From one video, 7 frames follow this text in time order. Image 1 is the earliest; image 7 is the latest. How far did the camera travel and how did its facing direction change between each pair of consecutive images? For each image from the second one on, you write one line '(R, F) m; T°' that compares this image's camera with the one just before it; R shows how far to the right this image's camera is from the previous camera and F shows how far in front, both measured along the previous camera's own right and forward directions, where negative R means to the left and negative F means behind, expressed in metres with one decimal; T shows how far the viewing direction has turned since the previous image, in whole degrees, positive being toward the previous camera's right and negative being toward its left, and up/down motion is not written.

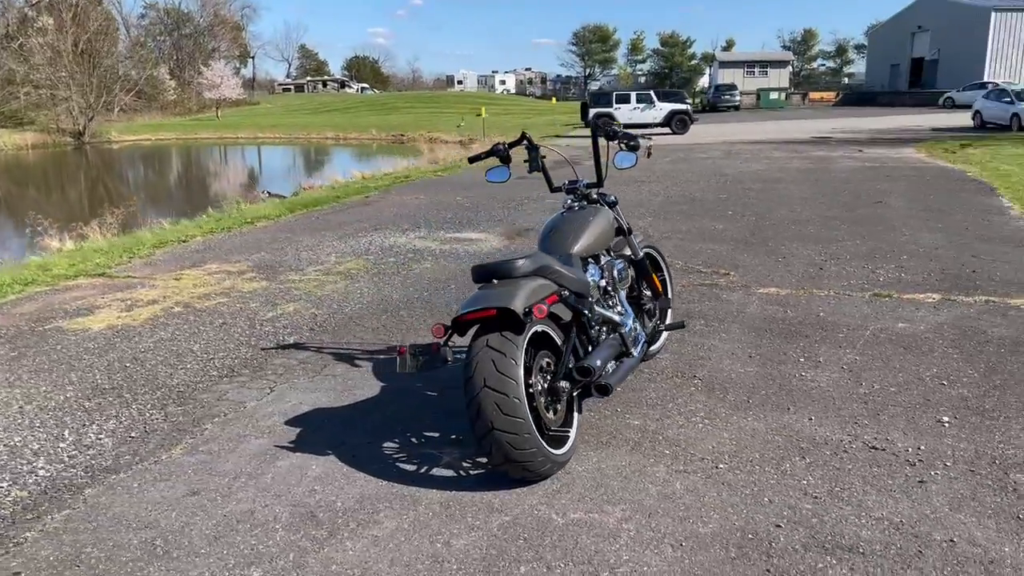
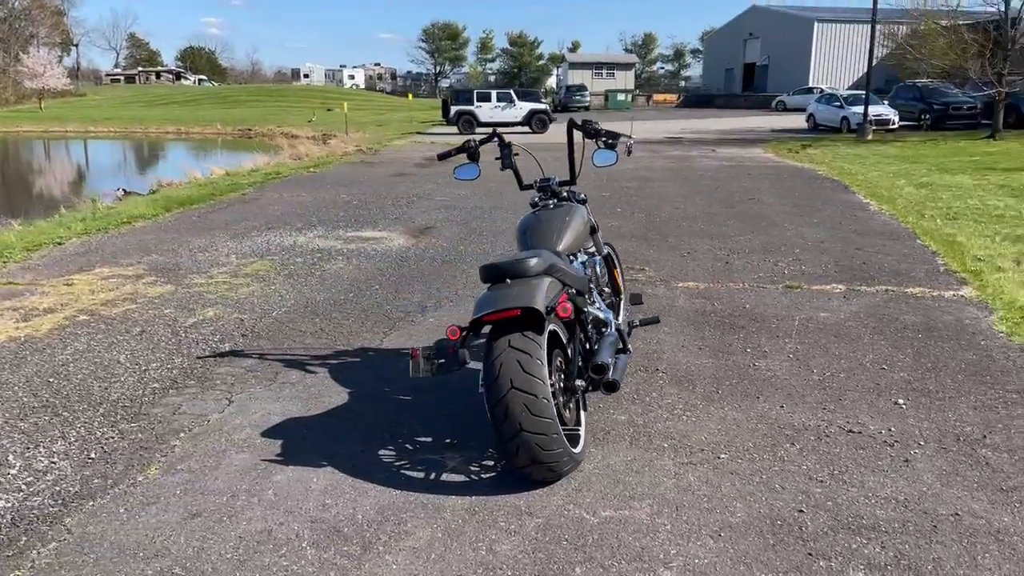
(-0.6, +0.1) m; +10°
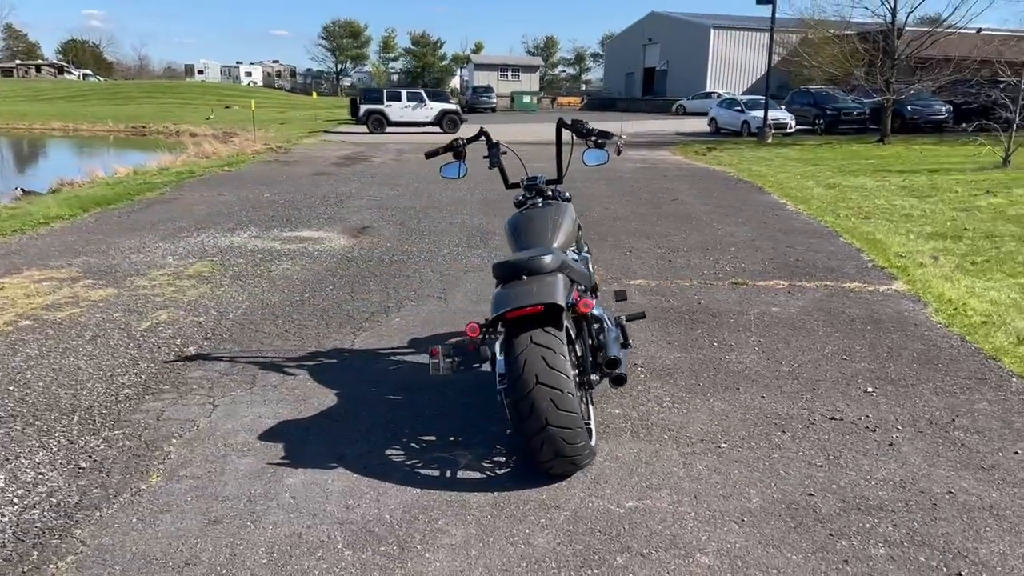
(-0.4, 0.0) m; +6°
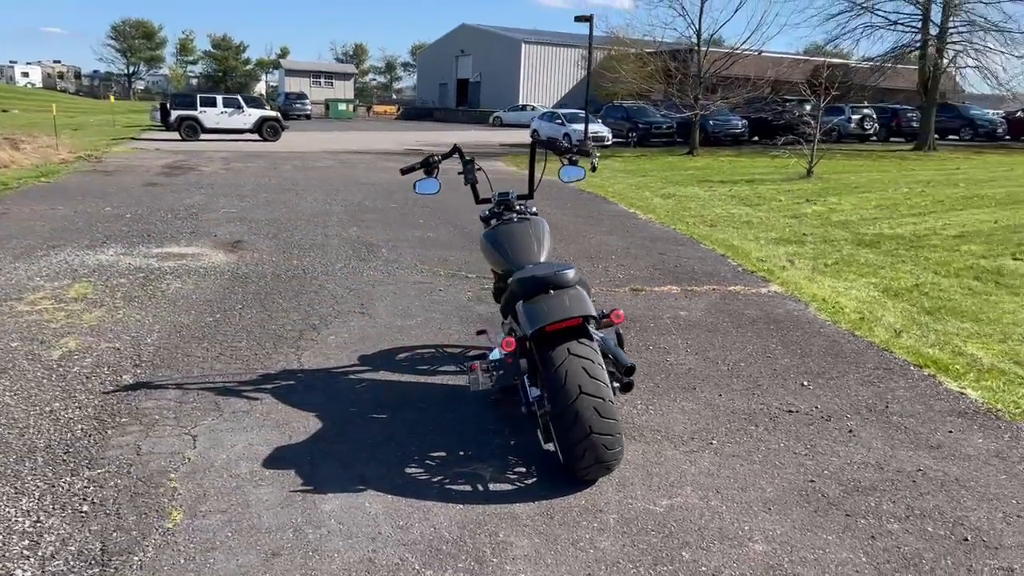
(-0.8, 0.0) m; +12°
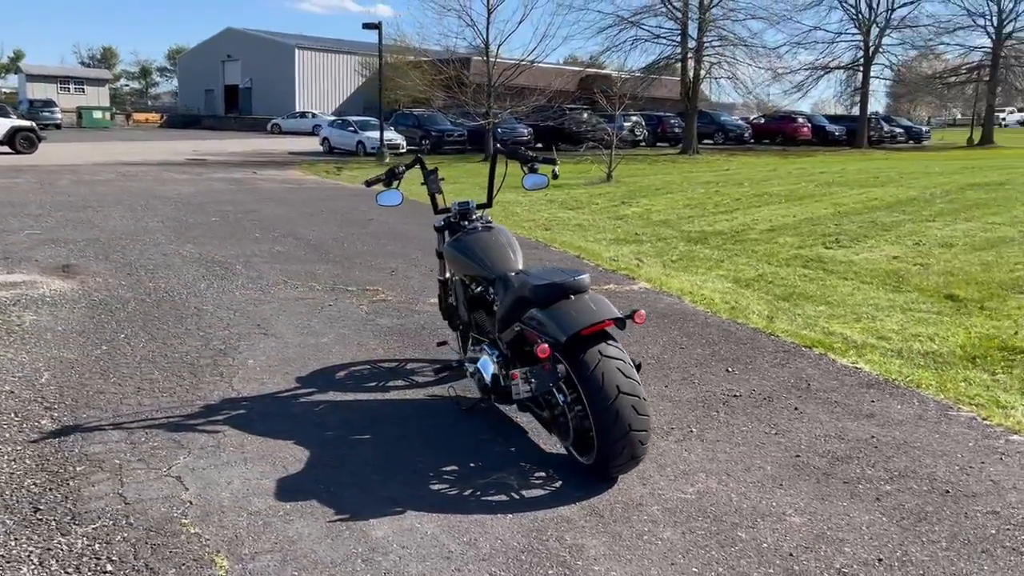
(-1.0, +0.1) m; +15°
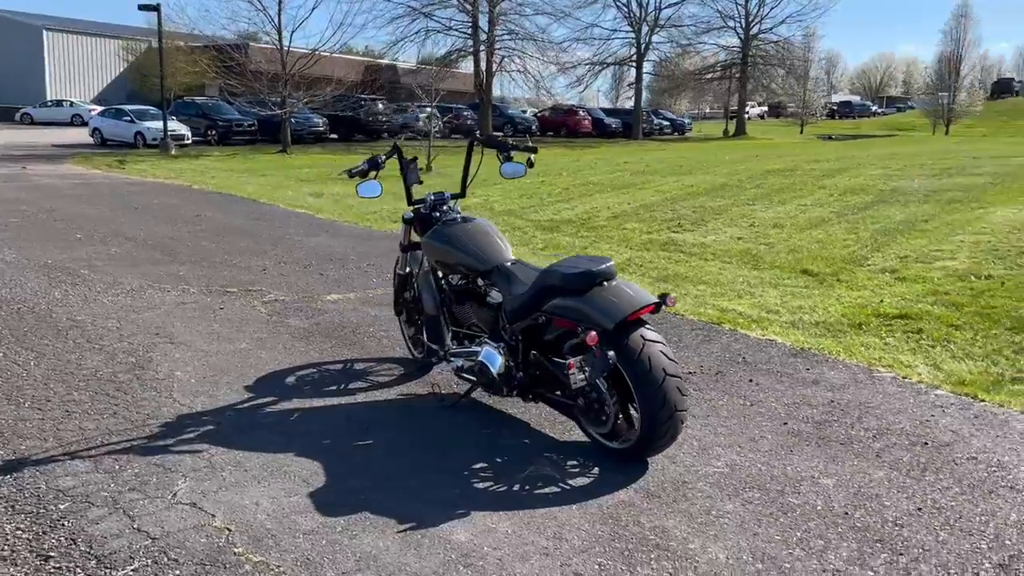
(-1.0, +0.2) m; +14°
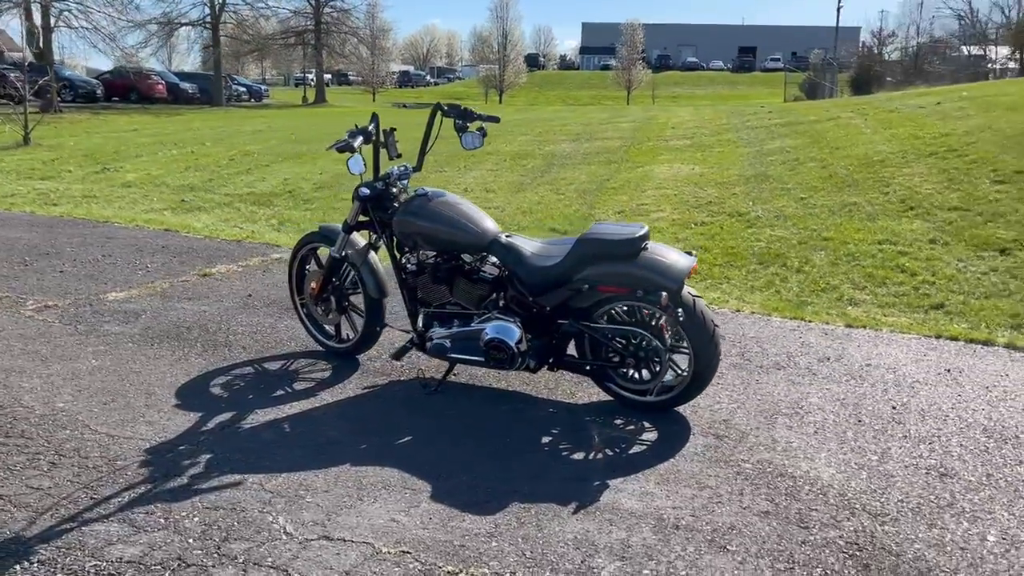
(-1.9, +0.5) m; +28°
